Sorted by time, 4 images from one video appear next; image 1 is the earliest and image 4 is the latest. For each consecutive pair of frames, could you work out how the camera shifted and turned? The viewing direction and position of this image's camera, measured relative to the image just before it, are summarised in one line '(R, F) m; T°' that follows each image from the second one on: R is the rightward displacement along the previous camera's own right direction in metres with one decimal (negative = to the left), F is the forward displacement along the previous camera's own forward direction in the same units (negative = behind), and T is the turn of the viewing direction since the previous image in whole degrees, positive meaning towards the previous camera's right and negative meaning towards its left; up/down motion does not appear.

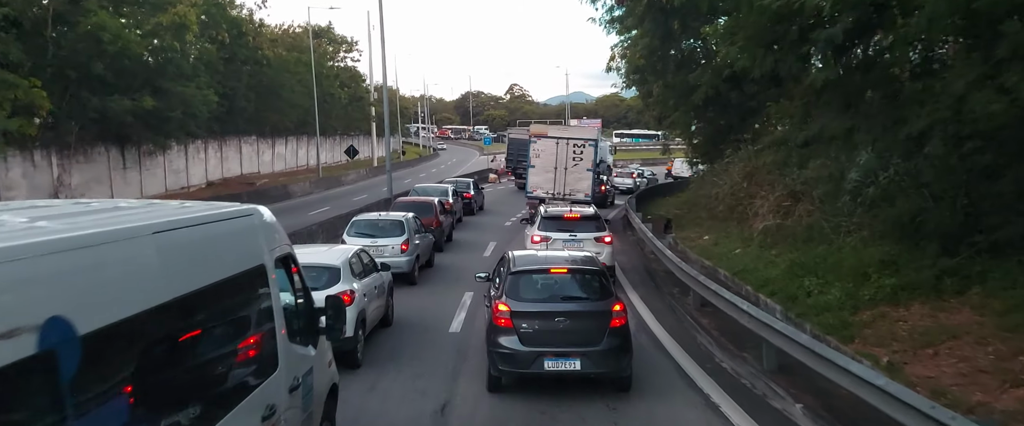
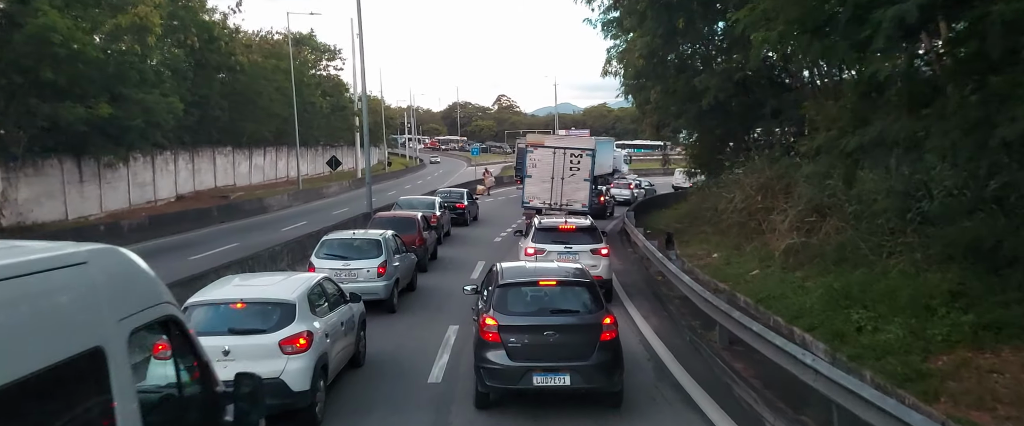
(-0.1, +1.9) m; +1°
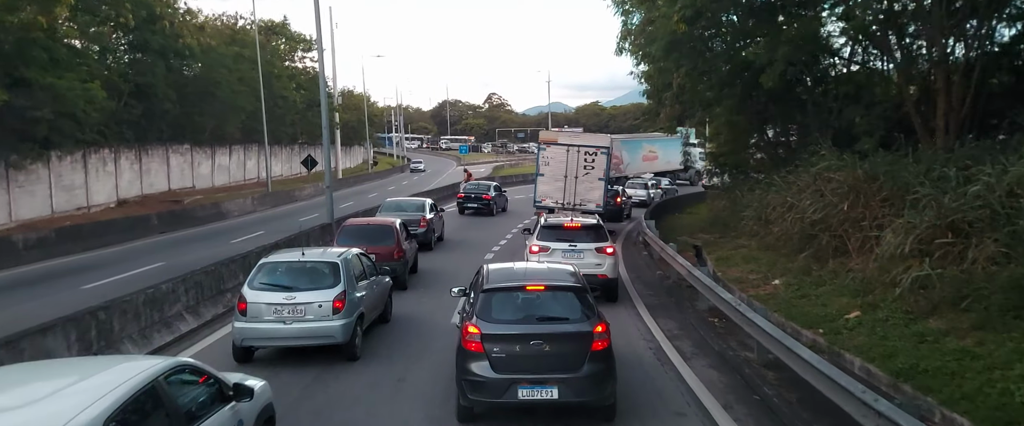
(-0.1, +4.6) m; +1°
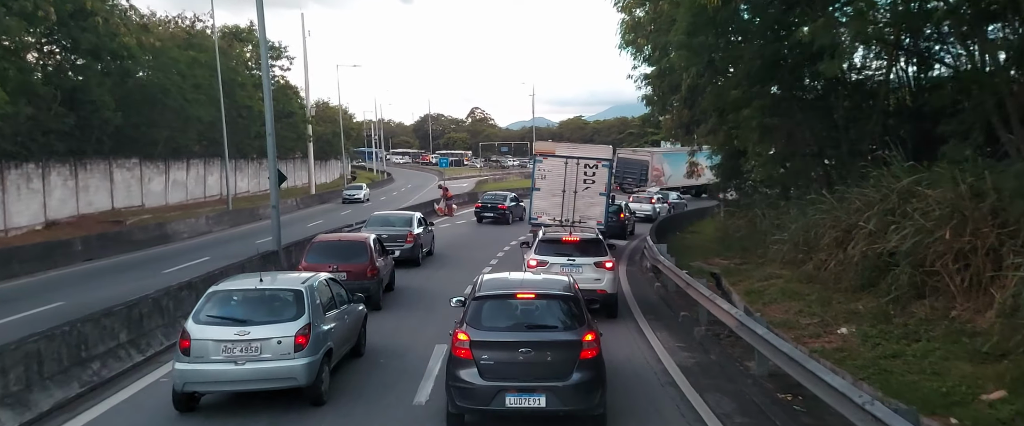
(0.0, +3.4) m; +1°
